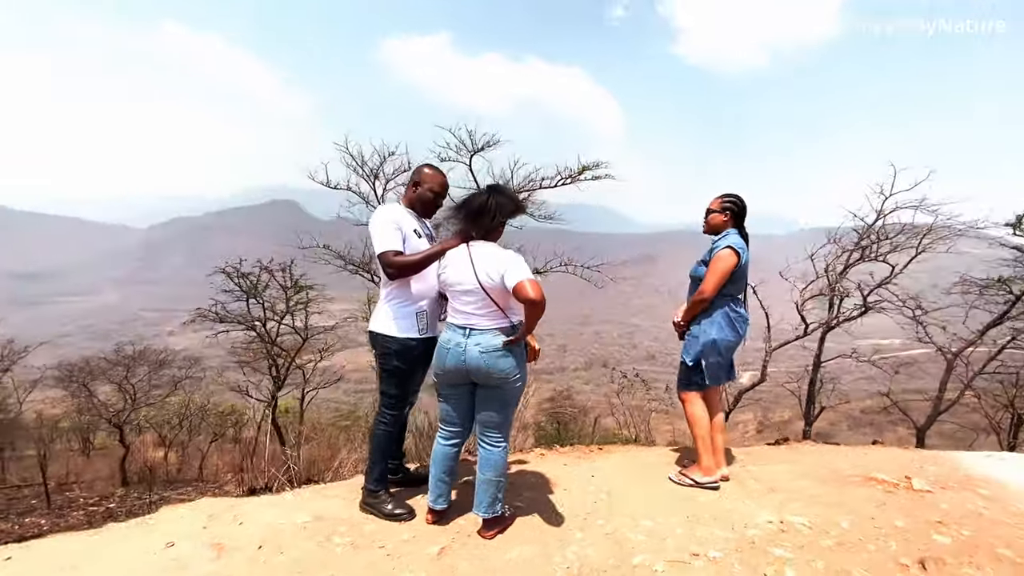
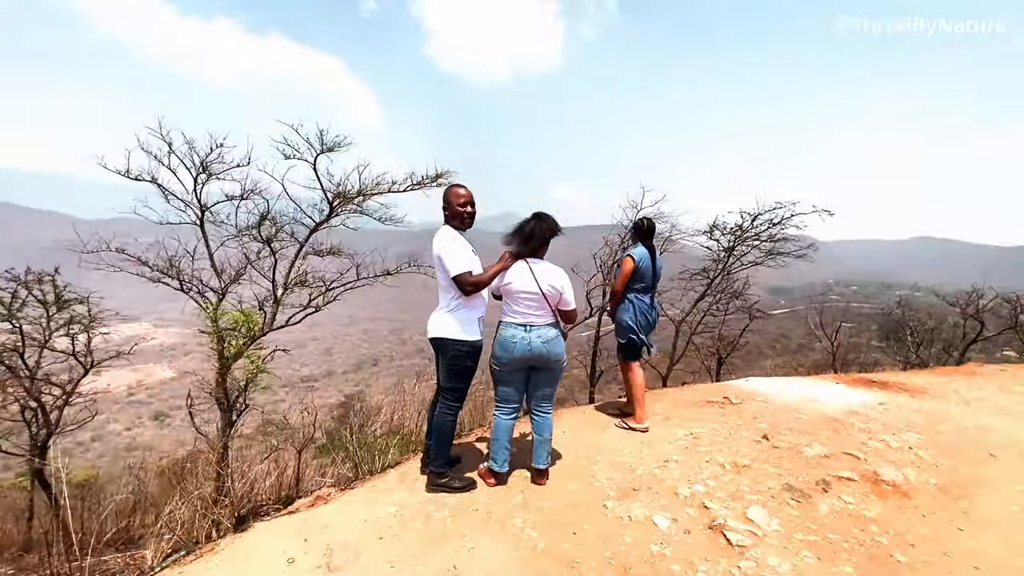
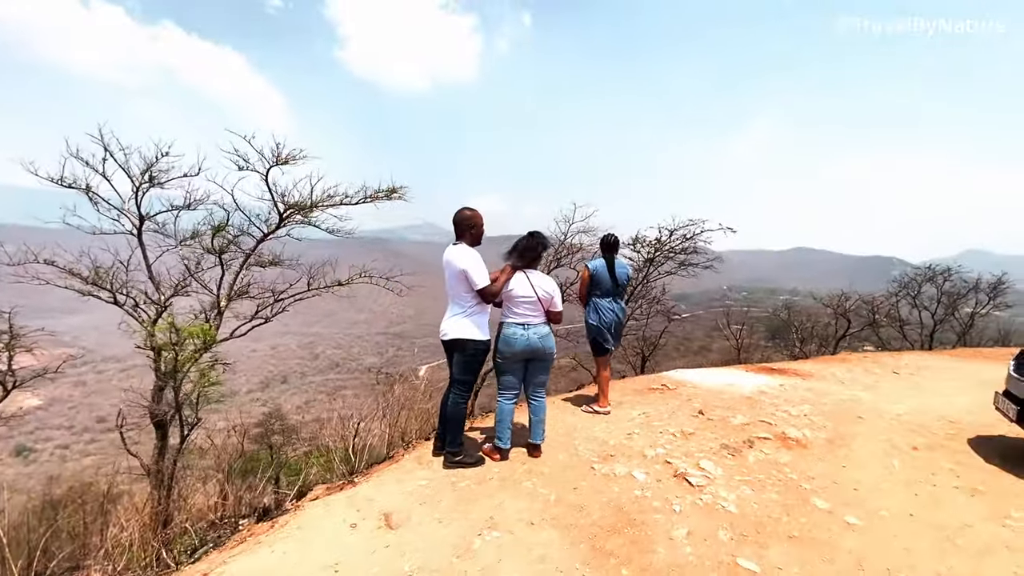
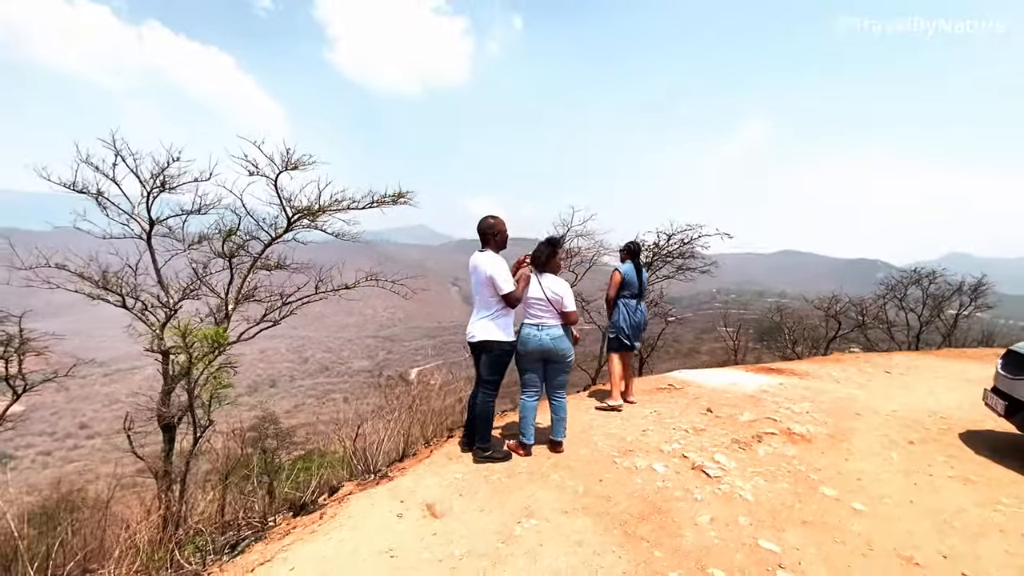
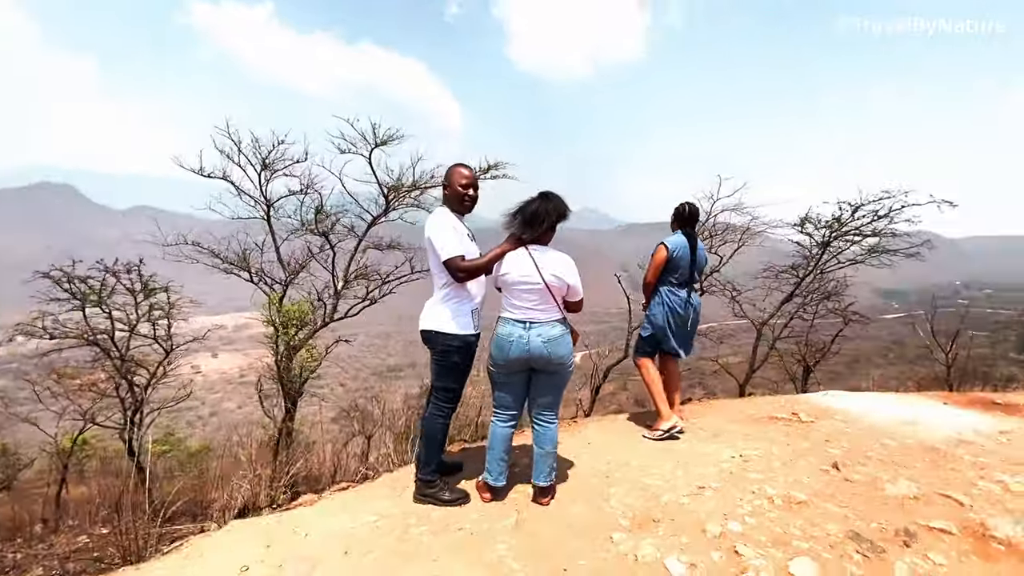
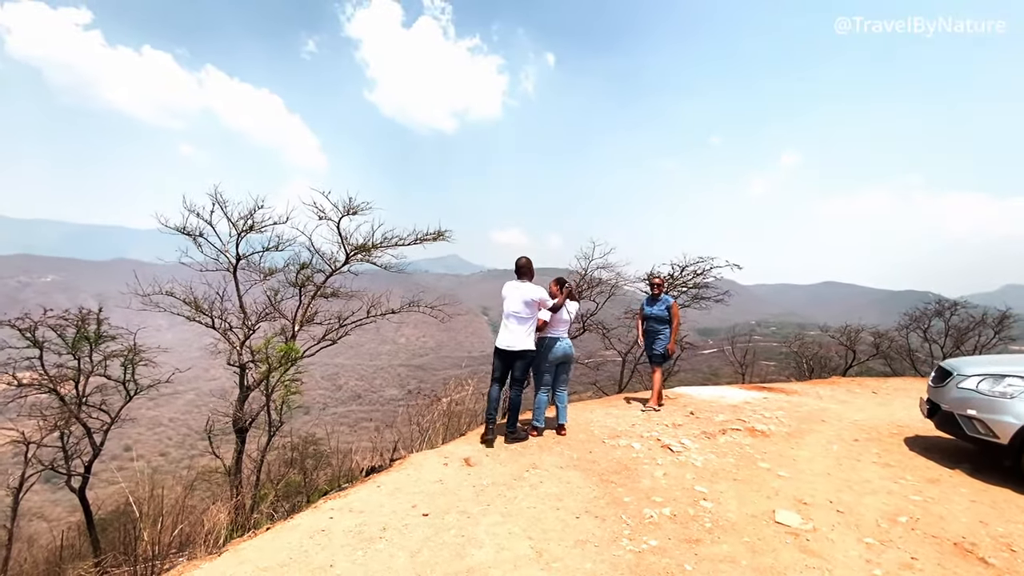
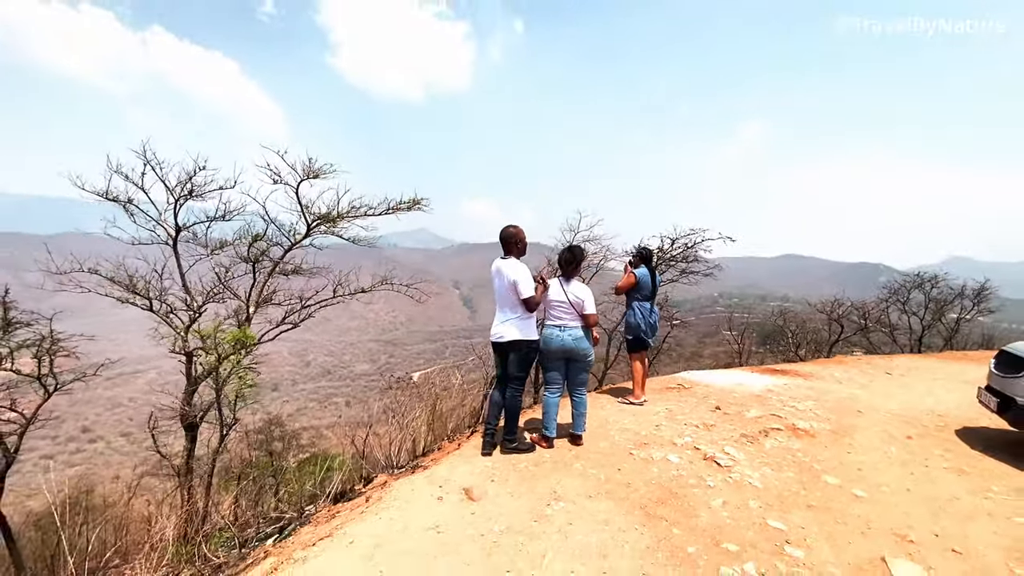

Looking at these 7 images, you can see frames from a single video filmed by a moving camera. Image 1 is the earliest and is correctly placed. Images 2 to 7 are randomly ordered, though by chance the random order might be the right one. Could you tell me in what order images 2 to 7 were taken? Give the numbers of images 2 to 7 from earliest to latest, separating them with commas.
5, 2, 3, 4, 7, 6
